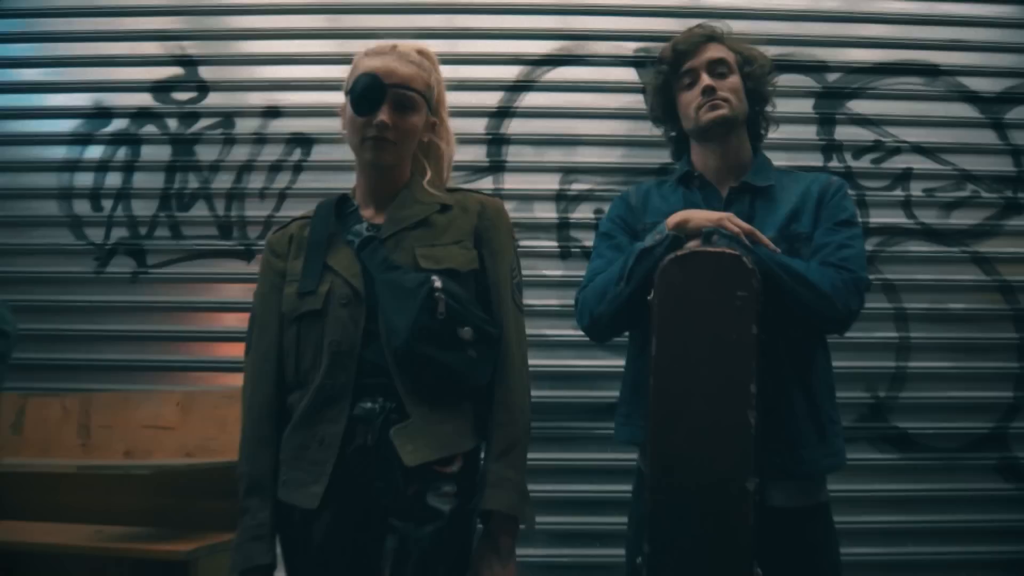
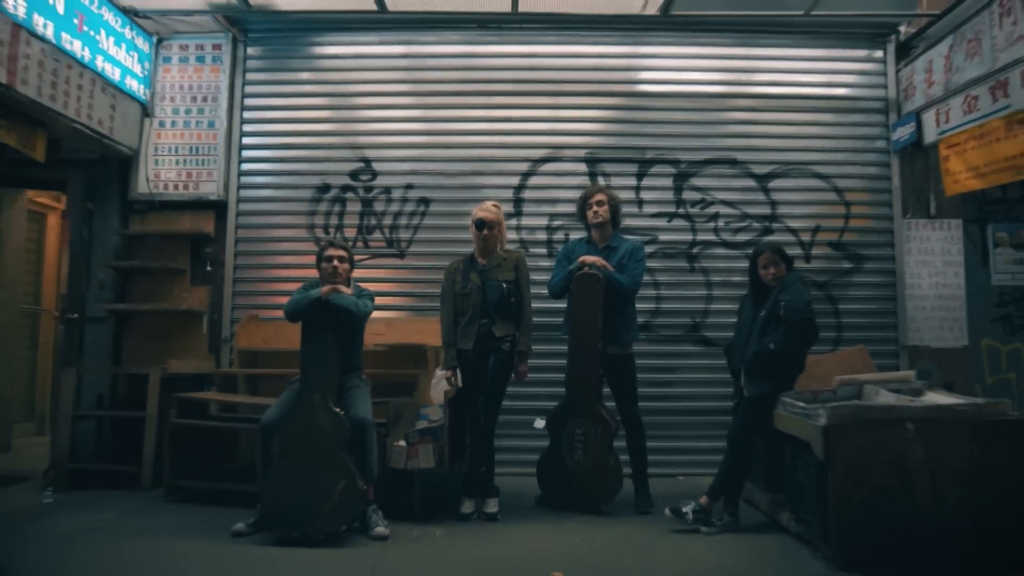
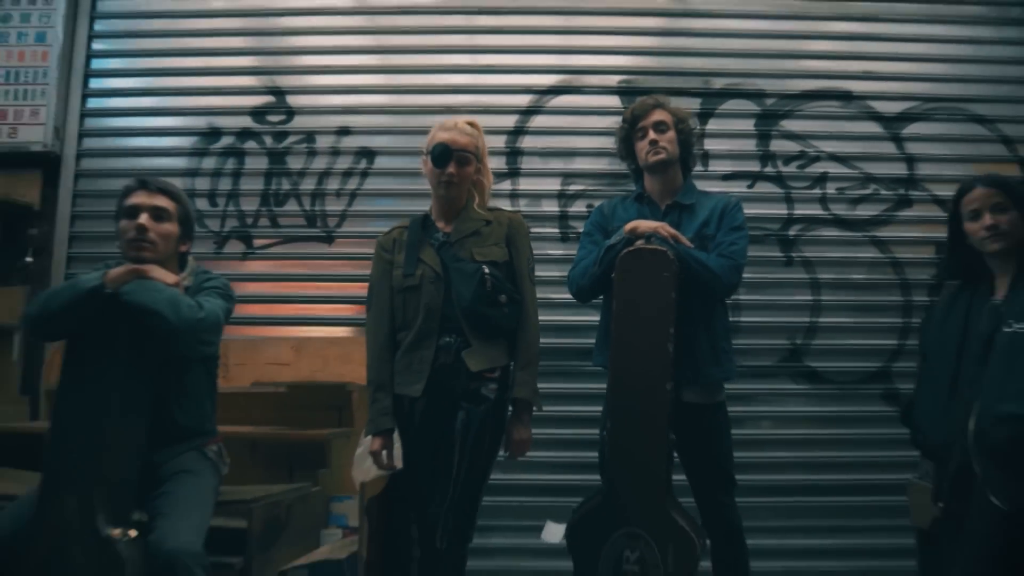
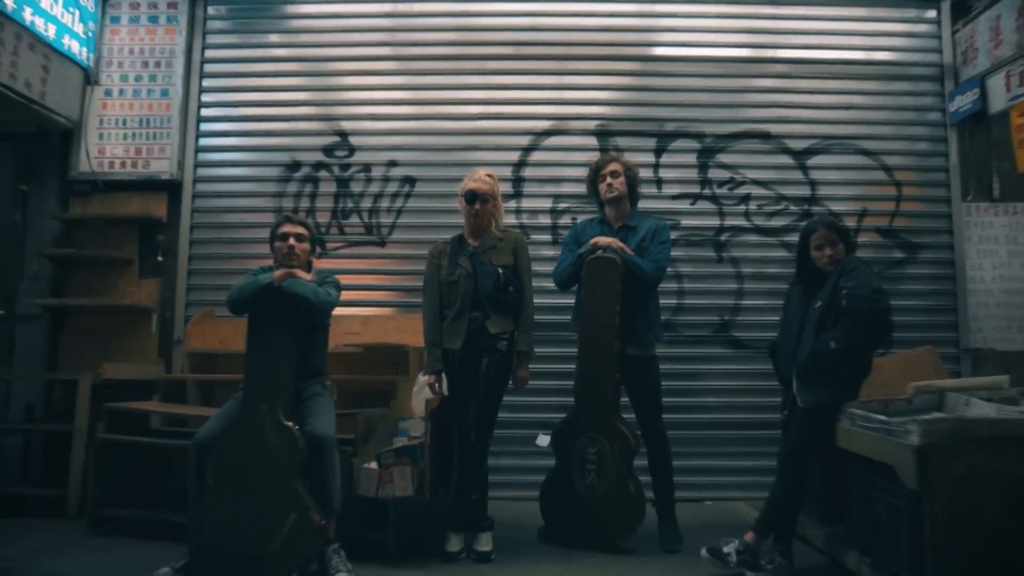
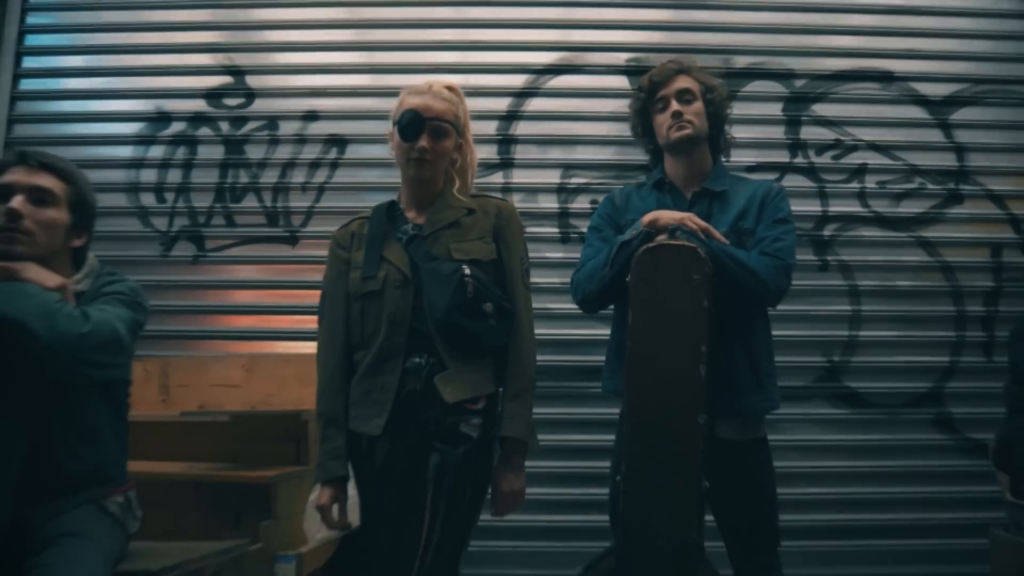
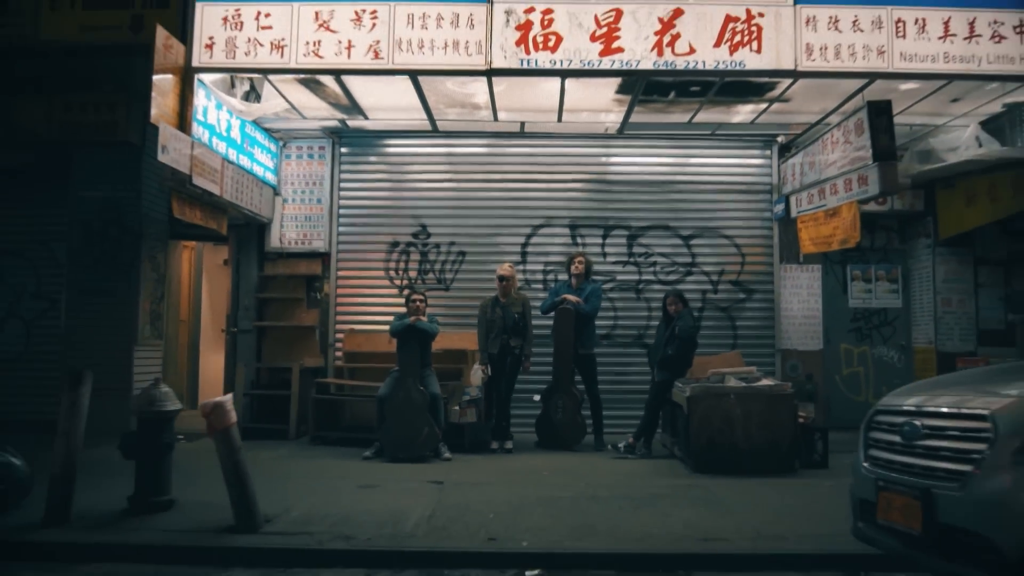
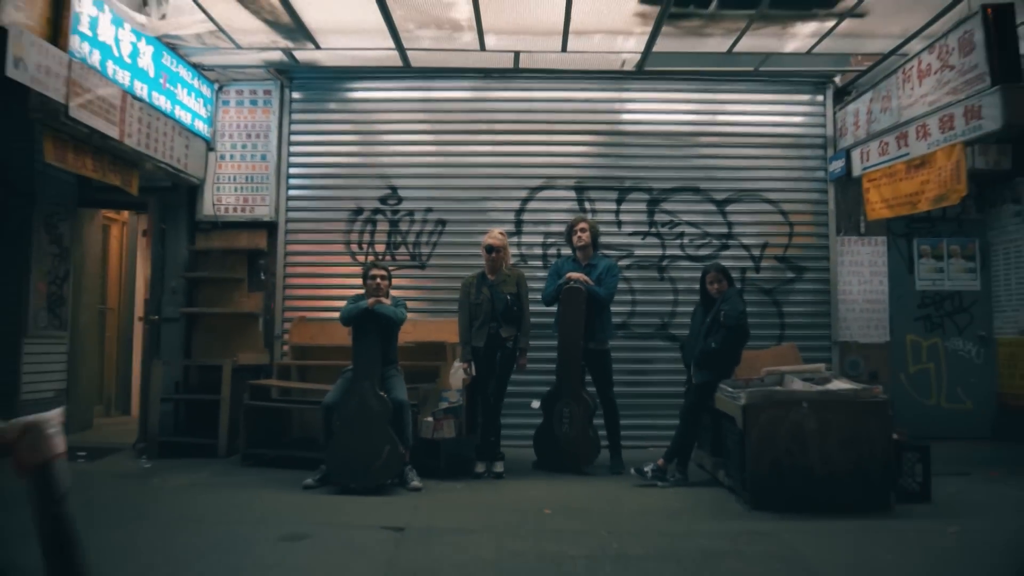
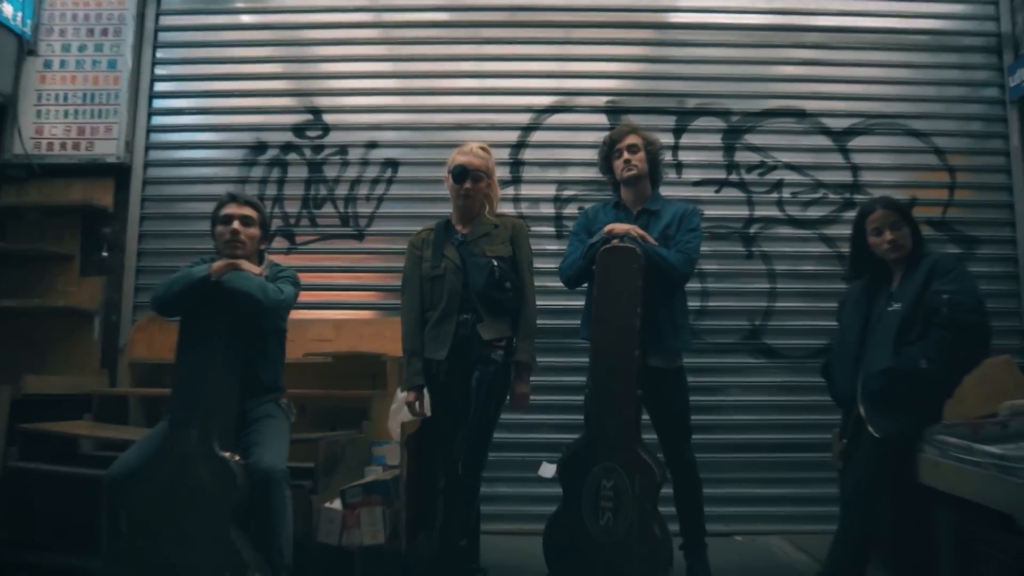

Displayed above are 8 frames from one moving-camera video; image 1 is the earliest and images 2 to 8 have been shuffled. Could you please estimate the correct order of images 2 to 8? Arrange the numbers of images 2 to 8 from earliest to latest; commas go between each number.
5, 3, 8, 4, 2, 7, 6
